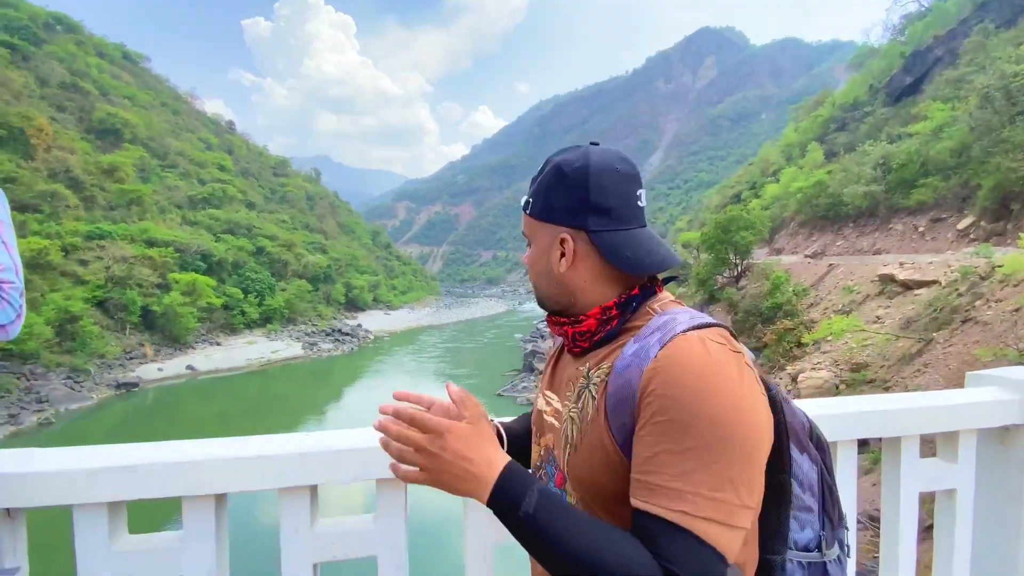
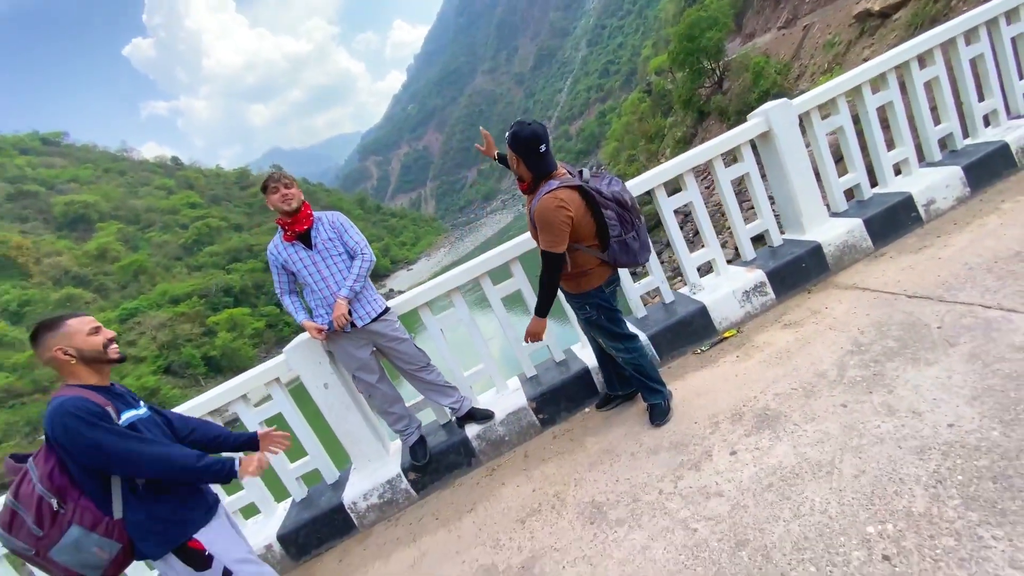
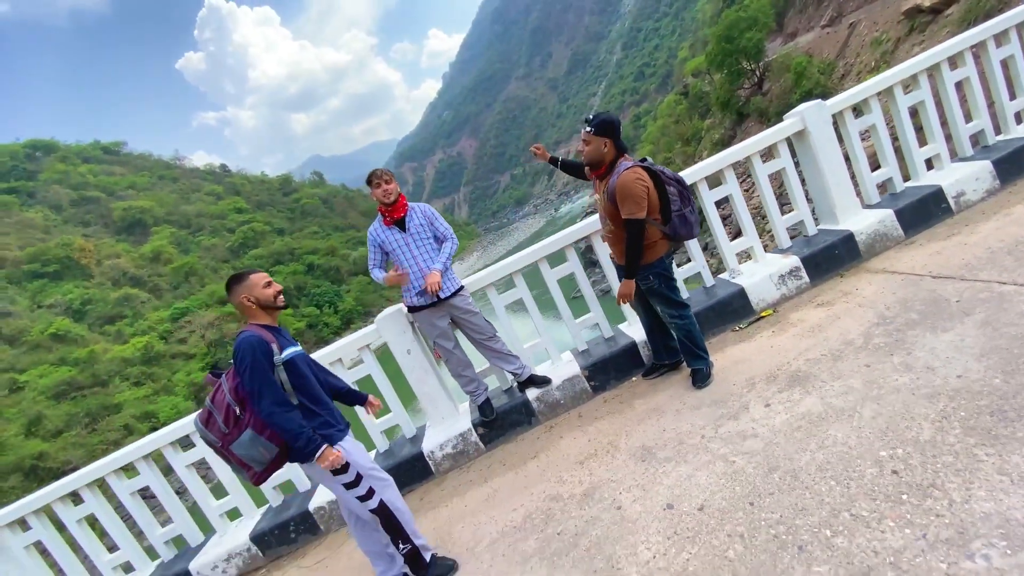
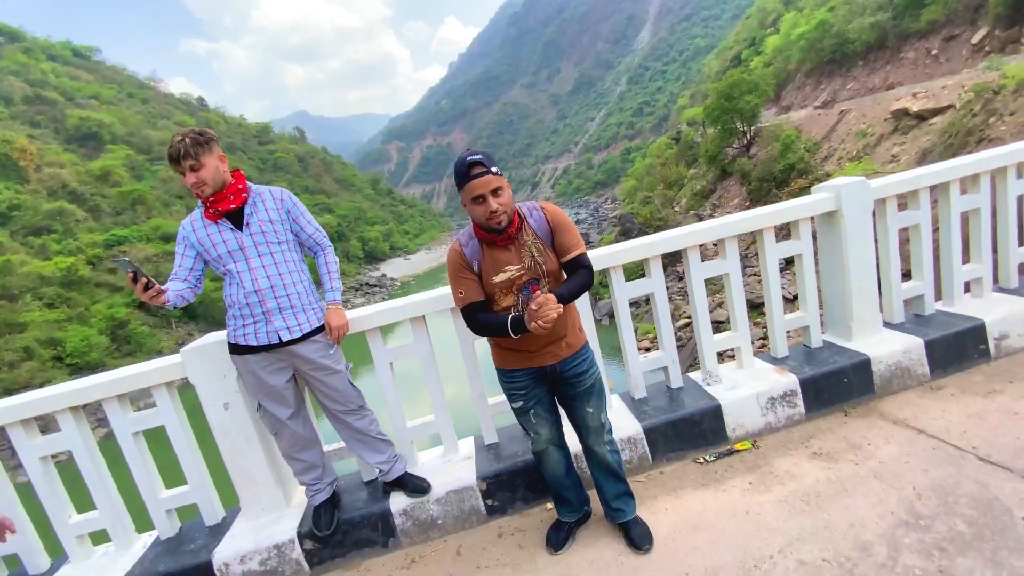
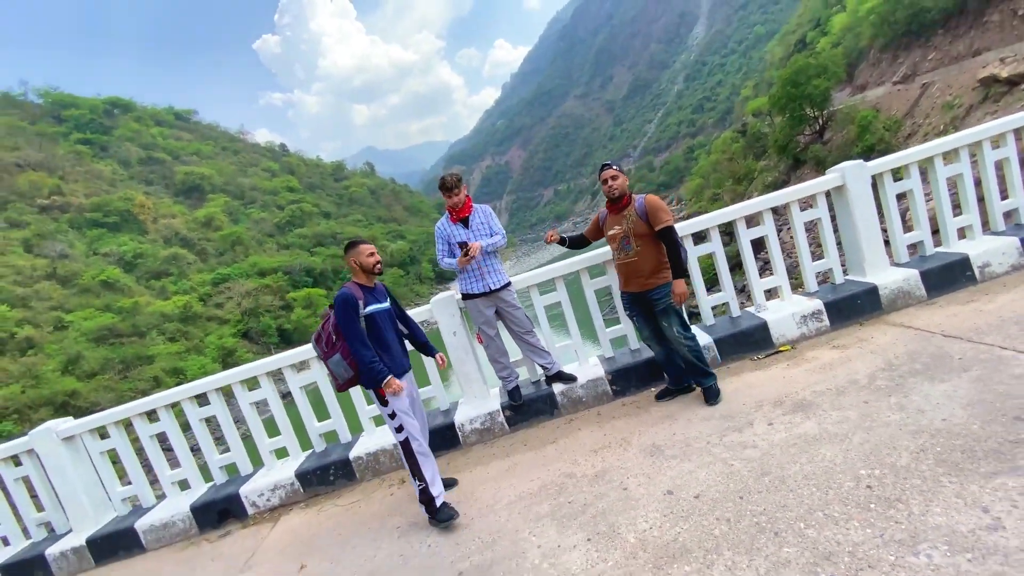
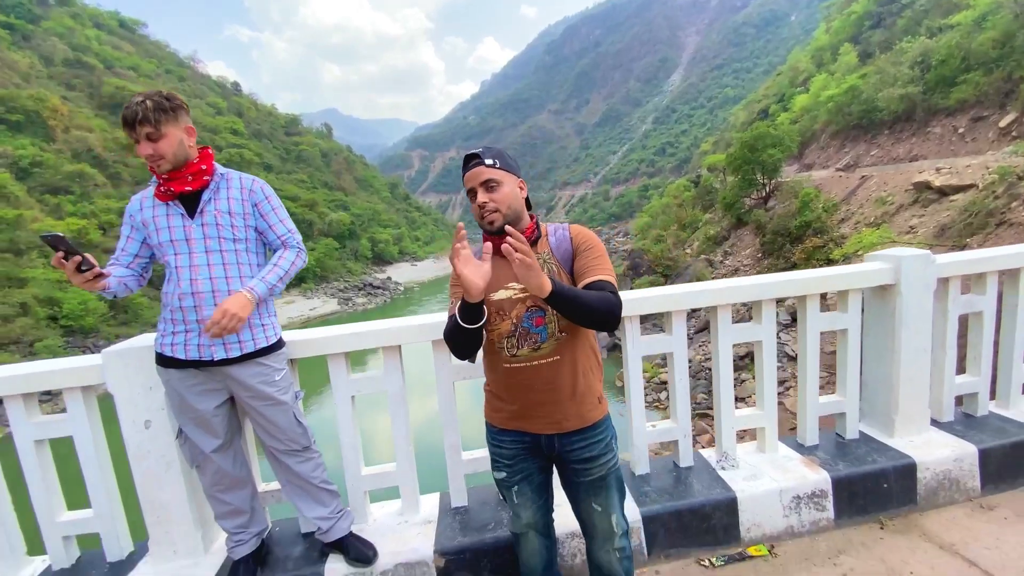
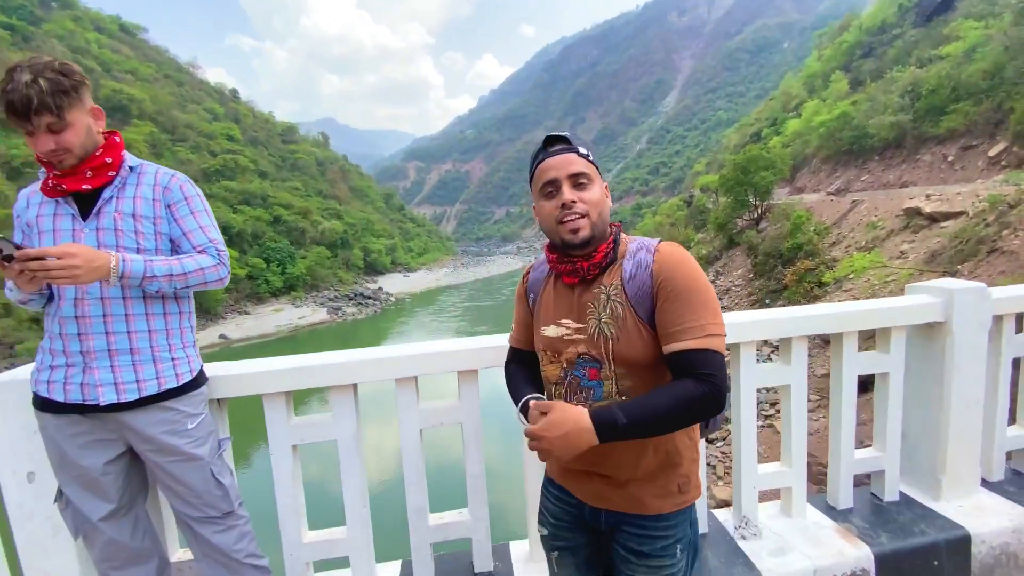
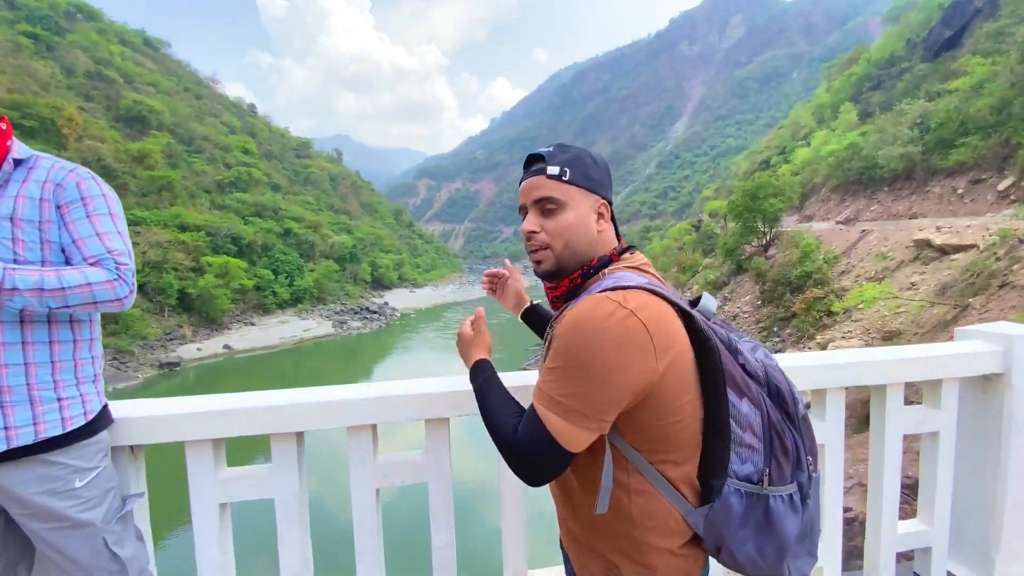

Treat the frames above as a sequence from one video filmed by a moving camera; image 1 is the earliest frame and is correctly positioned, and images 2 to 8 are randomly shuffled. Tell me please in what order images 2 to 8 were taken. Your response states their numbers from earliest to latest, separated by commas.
8, 7, 6, 4, 2, 3, 5
